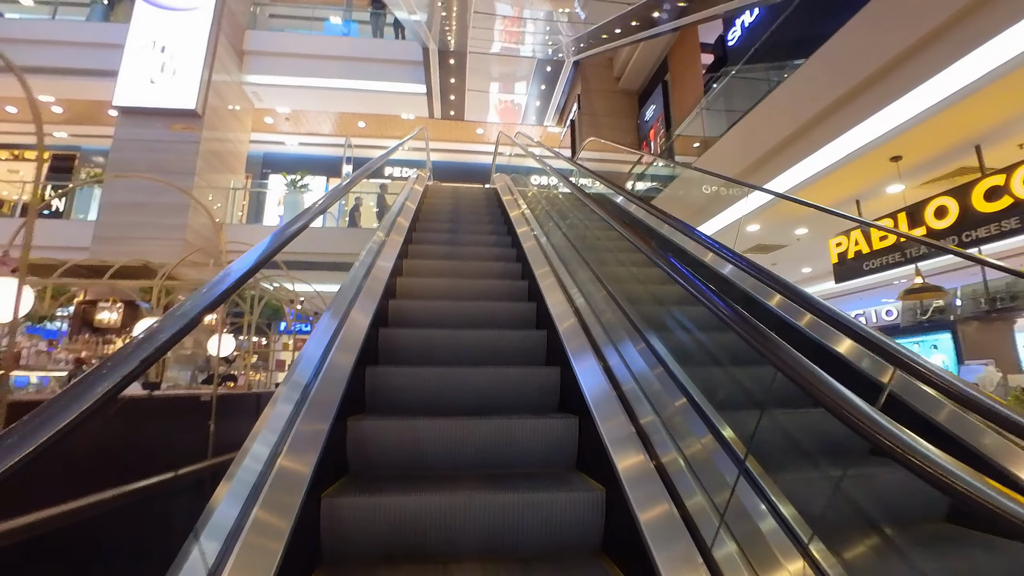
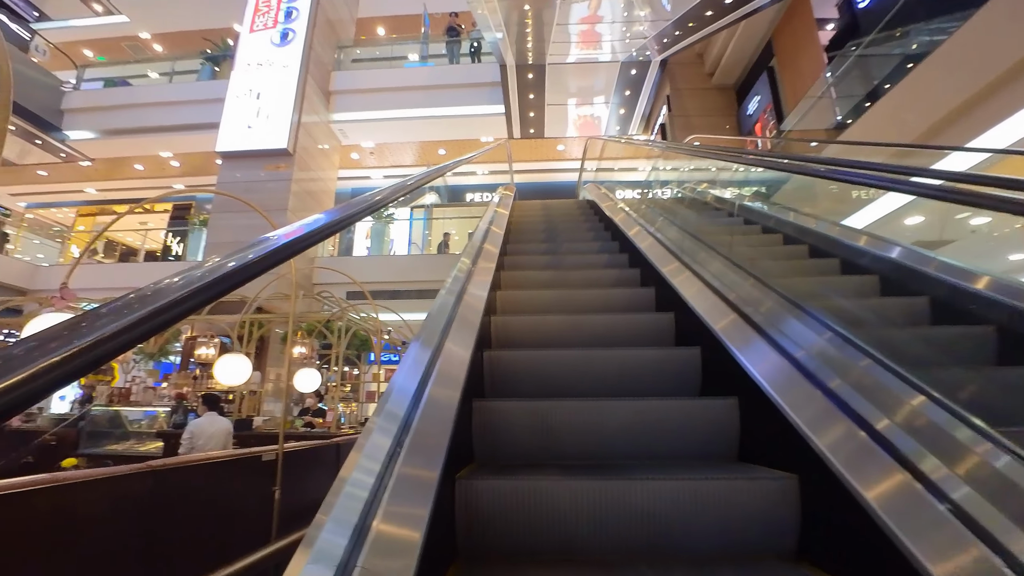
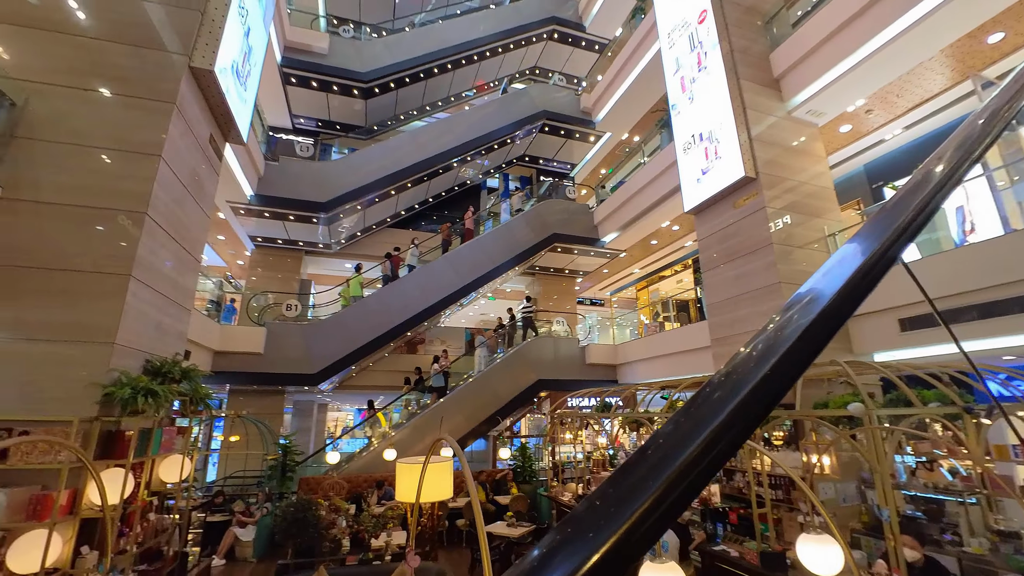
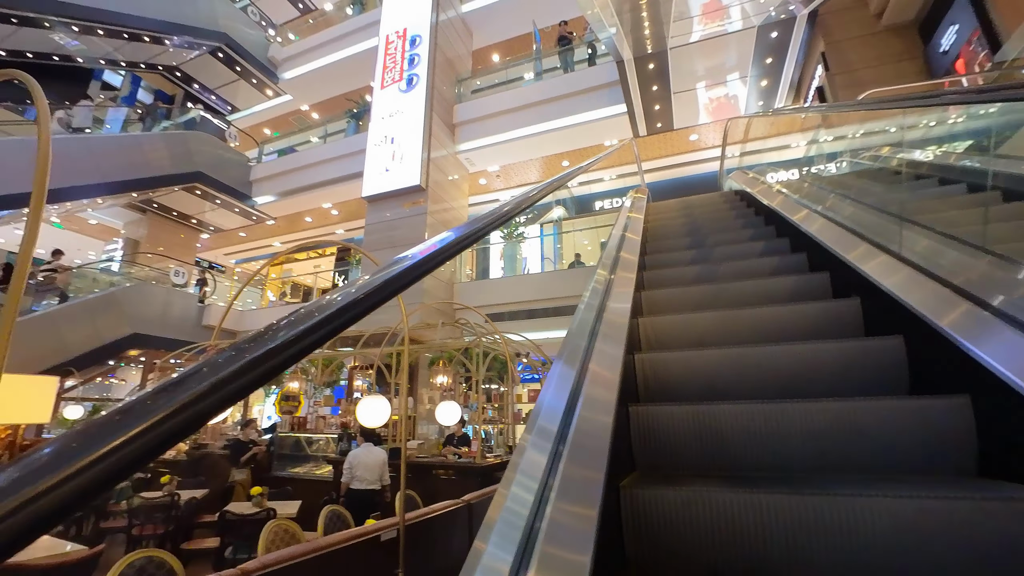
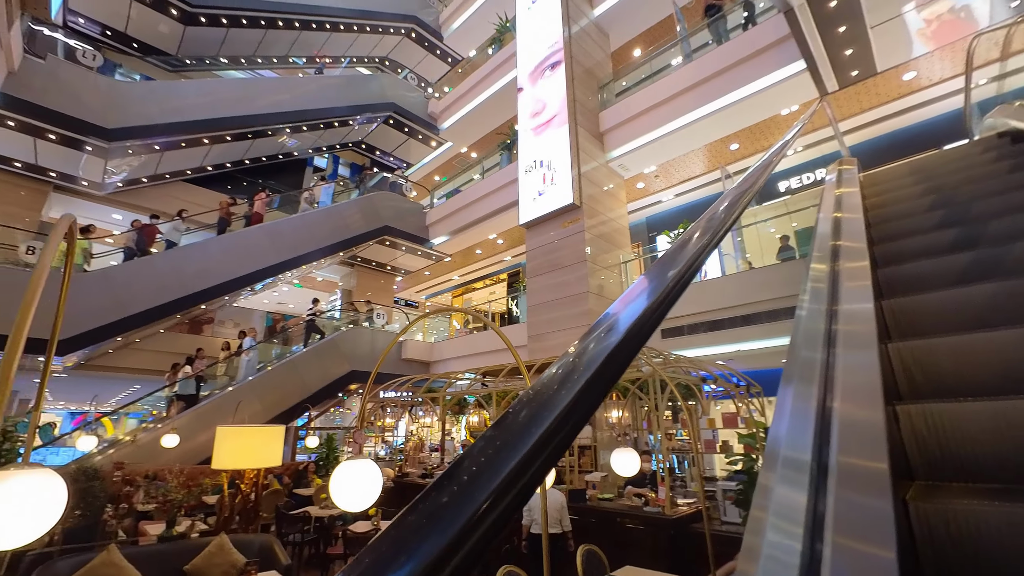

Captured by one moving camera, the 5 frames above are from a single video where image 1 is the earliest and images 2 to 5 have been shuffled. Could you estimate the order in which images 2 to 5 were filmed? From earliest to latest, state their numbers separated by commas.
2, 4, 5, 3
